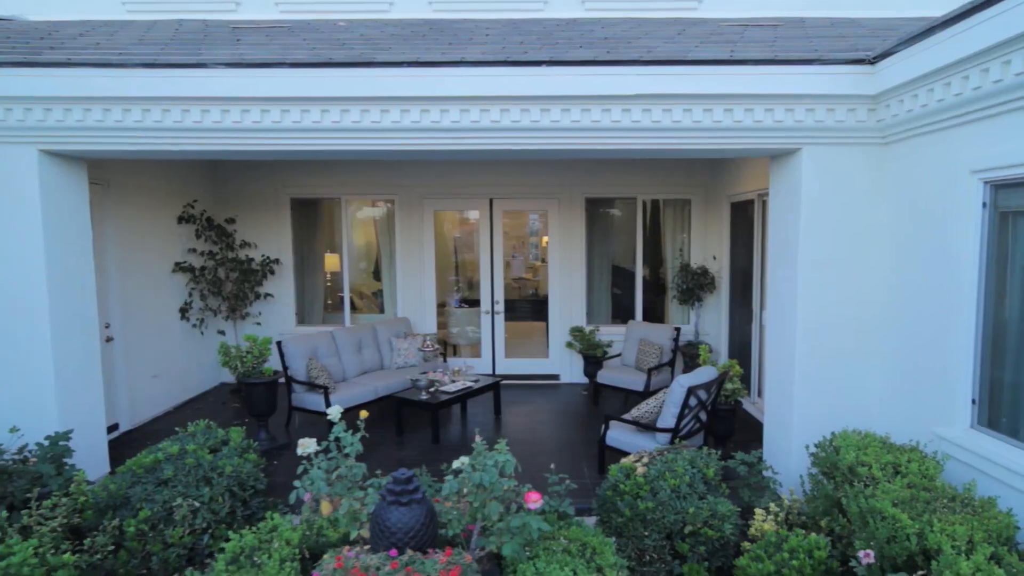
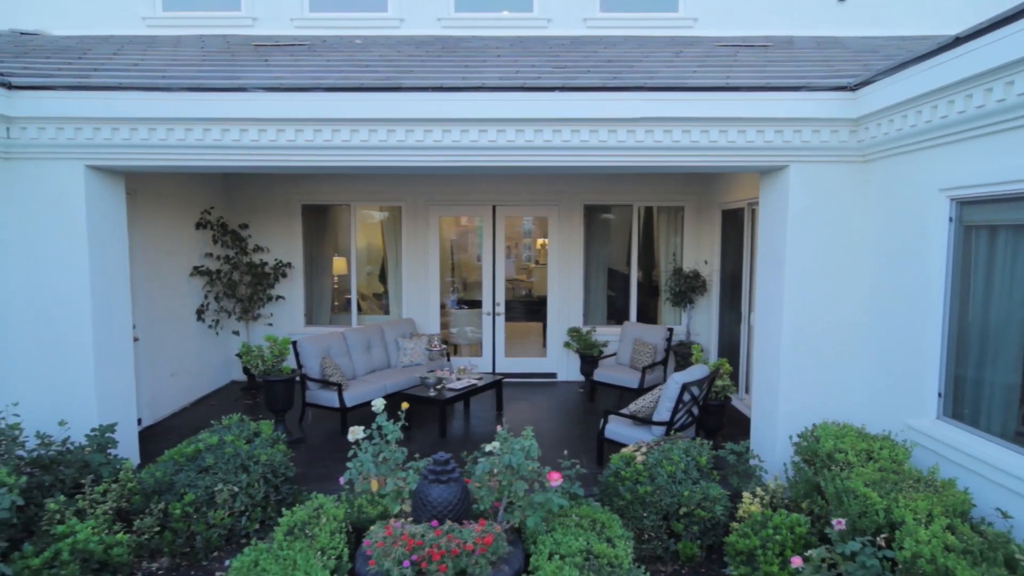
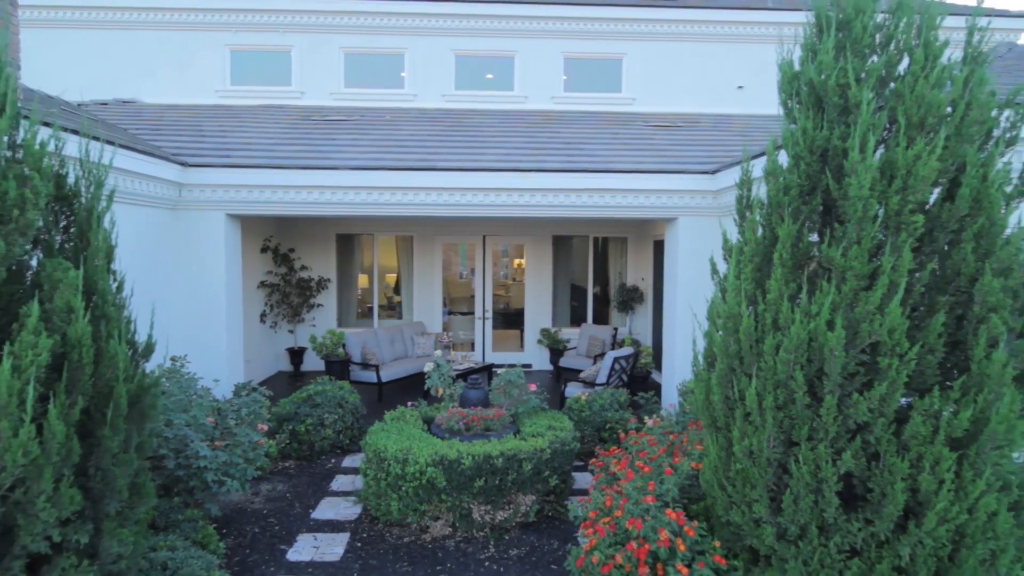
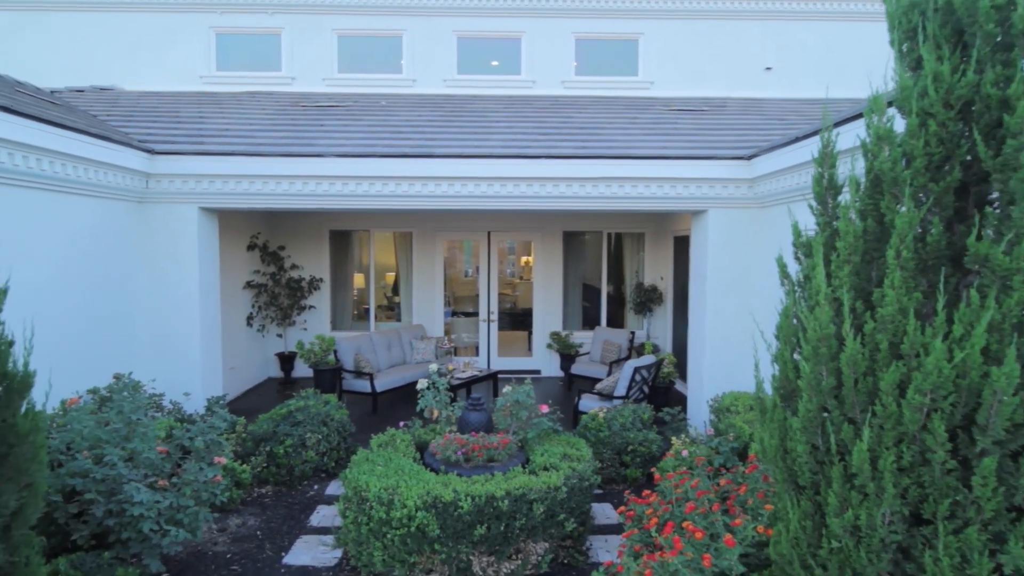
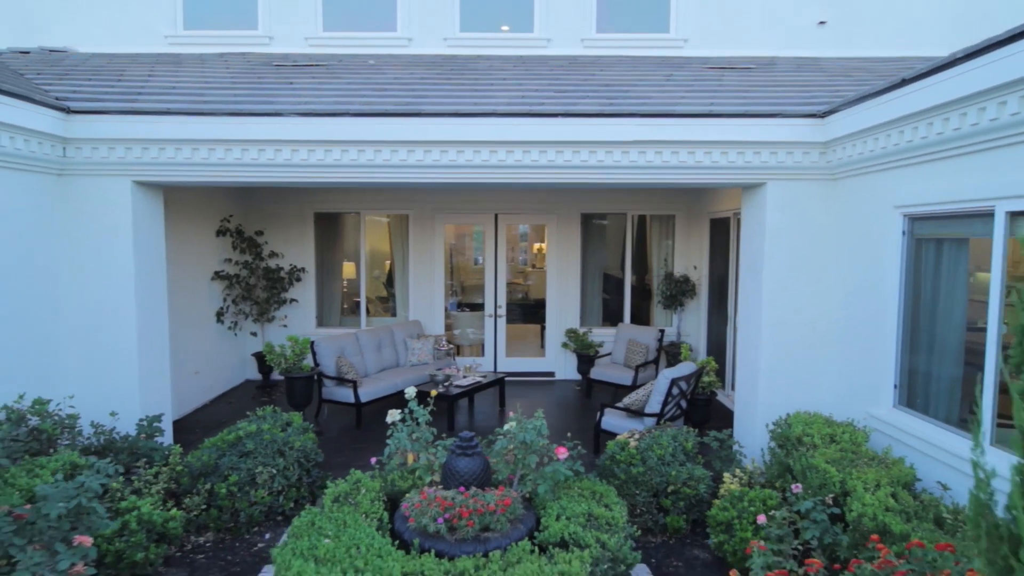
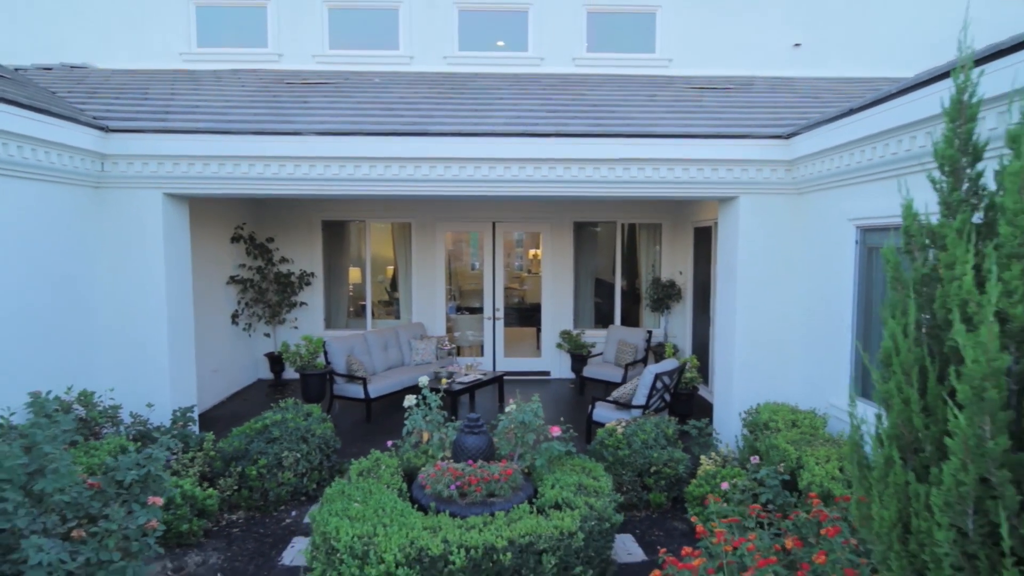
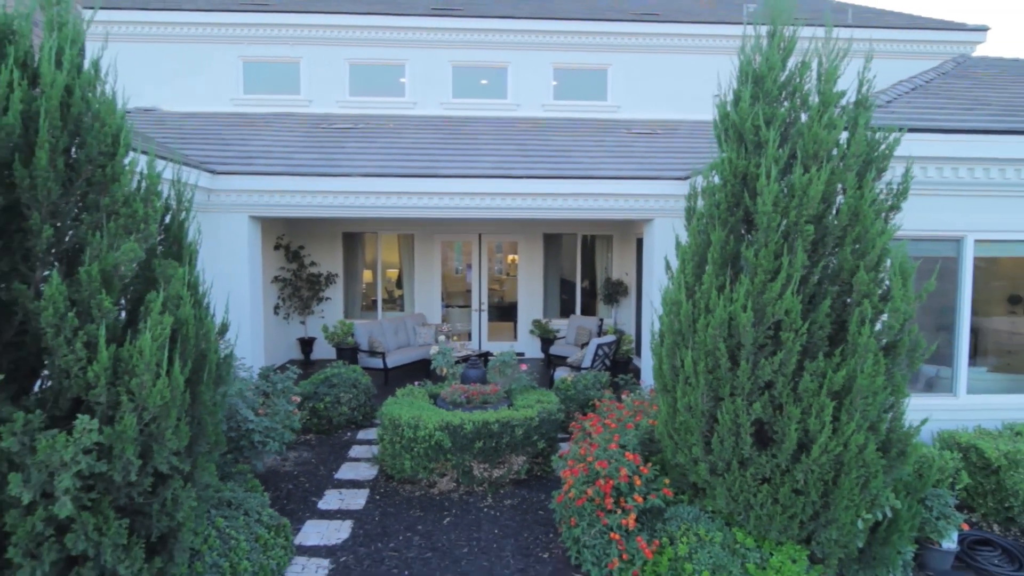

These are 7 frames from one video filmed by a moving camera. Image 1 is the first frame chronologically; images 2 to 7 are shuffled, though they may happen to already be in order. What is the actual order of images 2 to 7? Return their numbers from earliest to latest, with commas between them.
2, 5, 6, 4, 3, 7
